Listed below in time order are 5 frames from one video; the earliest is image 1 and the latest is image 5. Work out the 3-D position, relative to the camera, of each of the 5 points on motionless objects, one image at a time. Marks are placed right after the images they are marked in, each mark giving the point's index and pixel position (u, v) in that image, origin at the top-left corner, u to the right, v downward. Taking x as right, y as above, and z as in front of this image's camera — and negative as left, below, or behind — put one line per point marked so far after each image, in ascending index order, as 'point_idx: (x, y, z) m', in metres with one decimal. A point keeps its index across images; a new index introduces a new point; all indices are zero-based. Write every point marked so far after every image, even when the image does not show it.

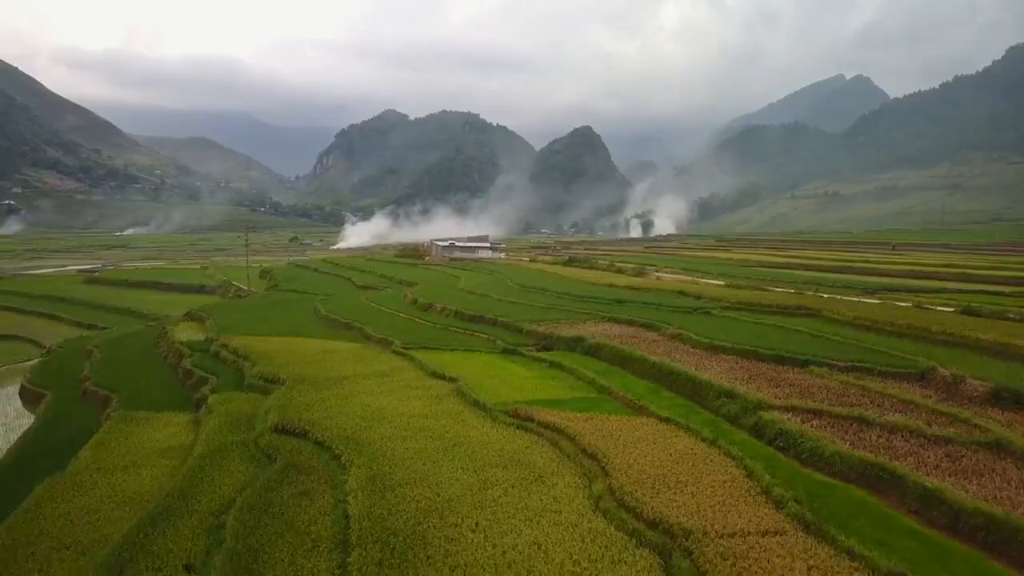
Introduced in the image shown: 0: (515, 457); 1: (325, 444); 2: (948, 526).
0: (0.0, -2.3, +13.8) m
1: (-2.8, -2.3, +15.1) m
2: (+4.5, -2.4, +10.5) m
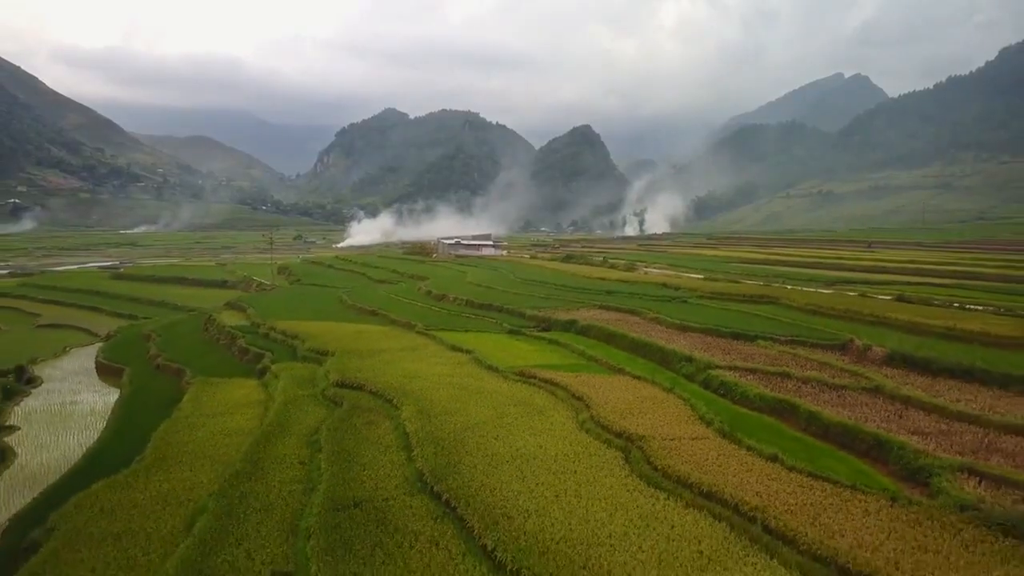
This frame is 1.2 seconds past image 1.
0: (+0.2, -2.0, +18.7) m
1: (-2.6, -2.0, +19.9) m
2: (+4.6, -2.2, +15.3) m
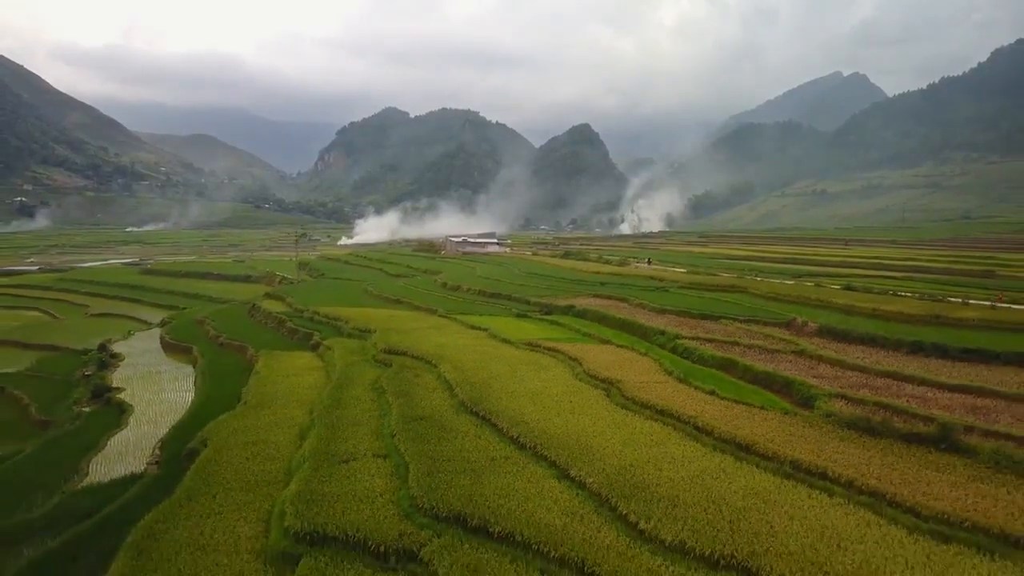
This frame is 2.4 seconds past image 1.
0: (+0.4, -1.7, +24.3) m
1: (-2.3, -1.7, +25.5) m
2: (+4.9, -1.9, +20.9) m
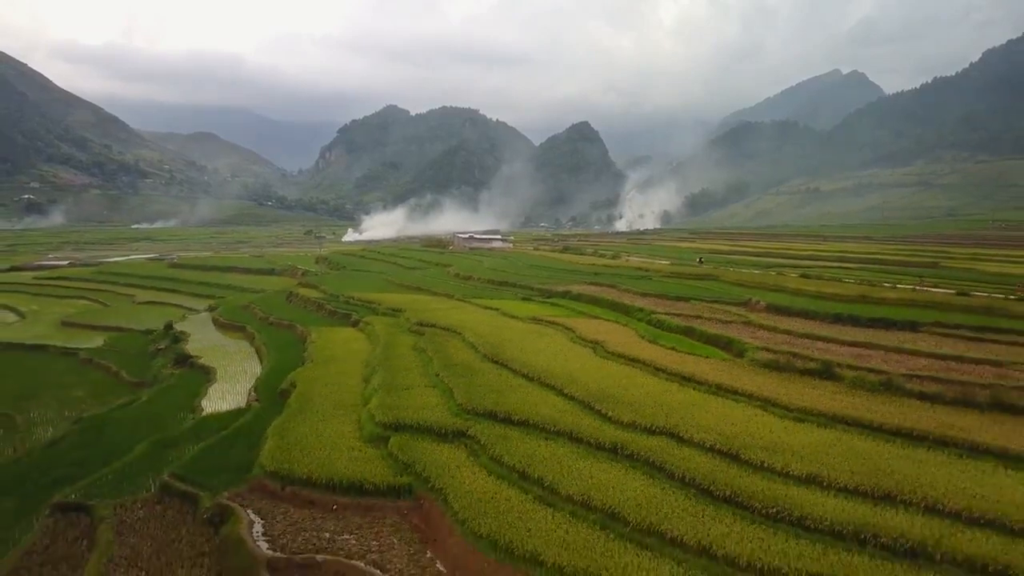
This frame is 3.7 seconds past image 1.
0: (+0.7, -1.2, +30.6) m
1: (-2.1, -1.2, +31.8) m
2: (+5.1, -1.4, +27.3) m
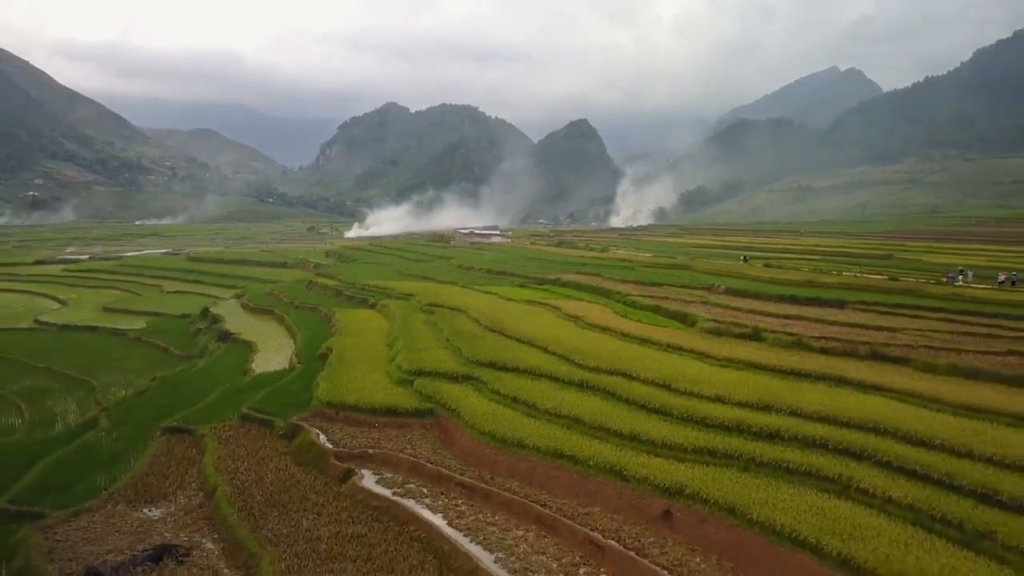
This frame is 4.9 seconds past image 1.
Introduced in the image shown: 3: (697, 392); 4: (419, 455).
0: (+0.5, -0.7, +36.3) m
1: (-2.2, -0.7, +37.5) m
2: (+5.0, -0.9, +32.9) m
3: (+3.6, -2.0, +19.7) m
4: (-1.7, -3.1, +18.8) m
